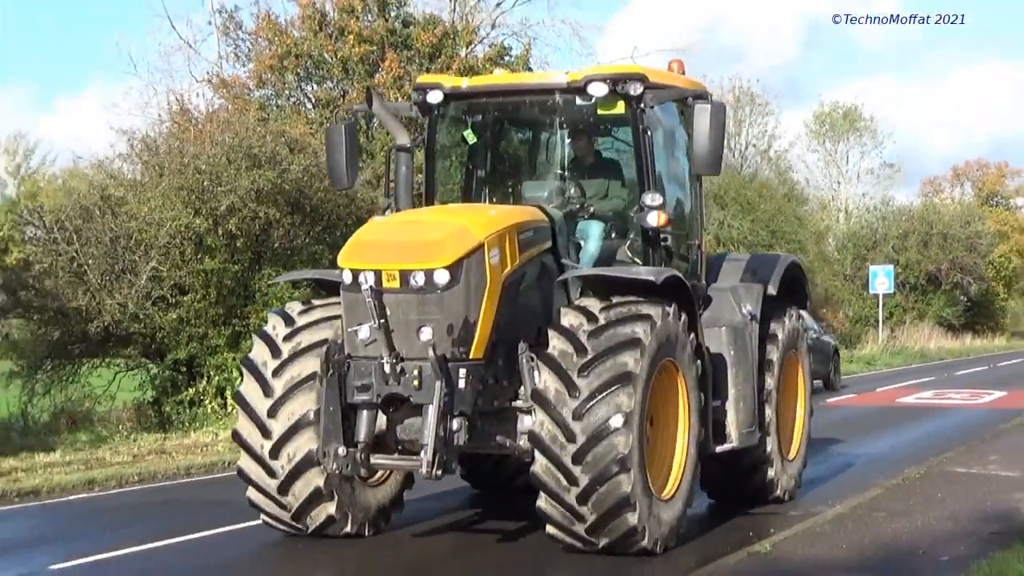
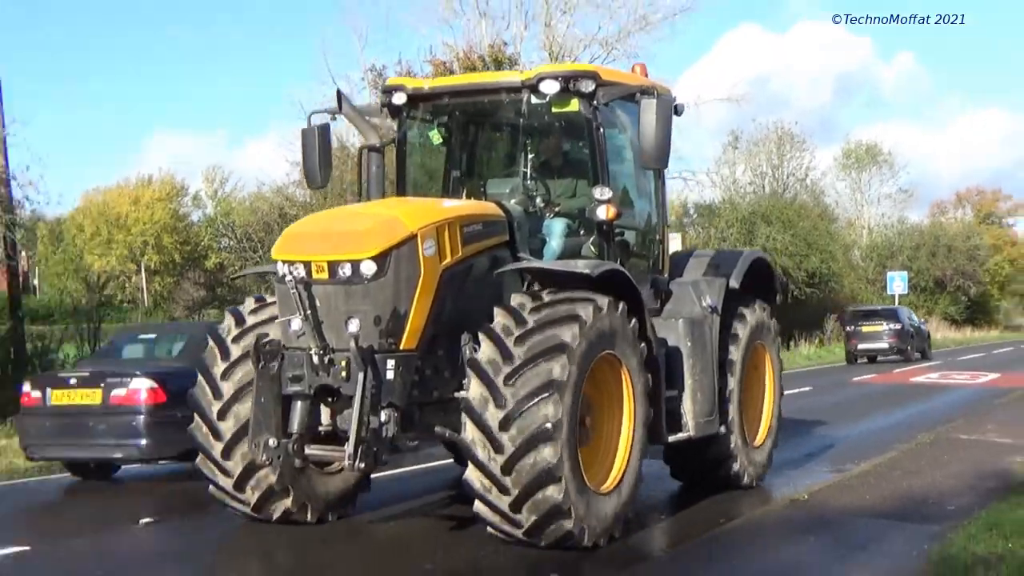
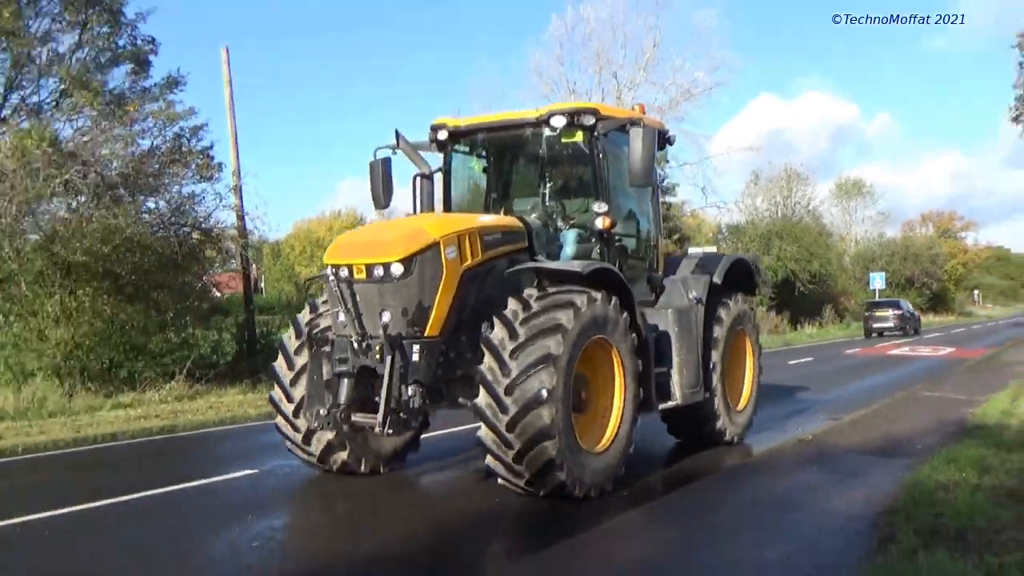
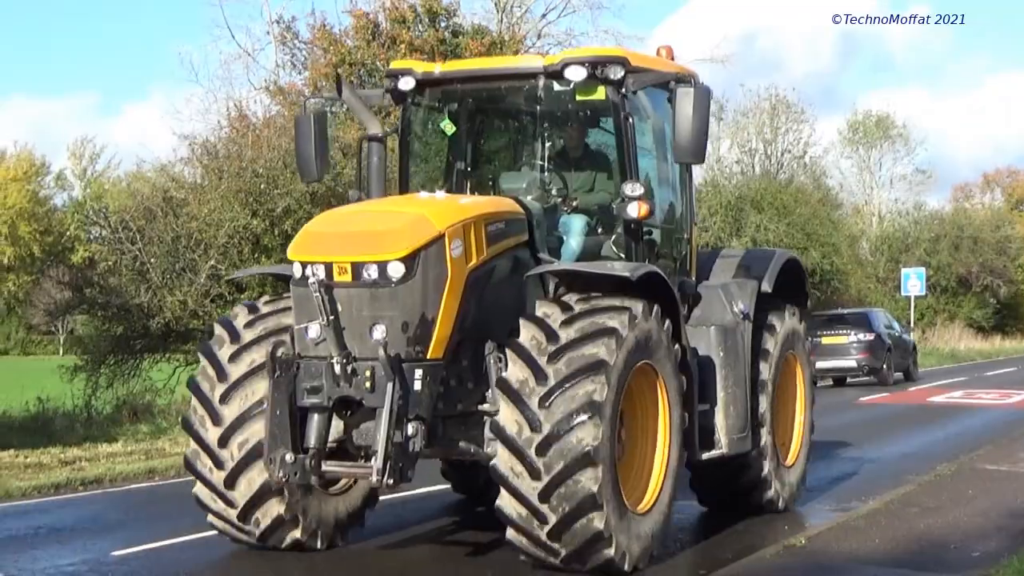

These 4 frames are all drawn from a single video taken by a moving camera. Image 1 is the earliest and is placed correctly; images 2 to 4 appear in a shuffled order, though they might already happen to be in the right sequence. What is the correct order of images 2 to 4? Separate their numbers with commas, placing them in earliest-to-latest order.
4, 2, 3
